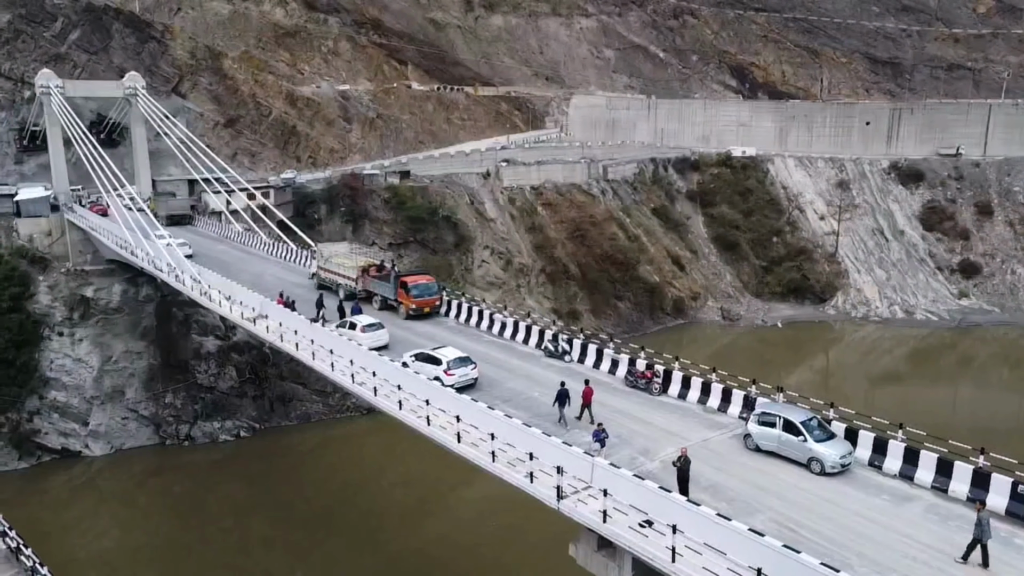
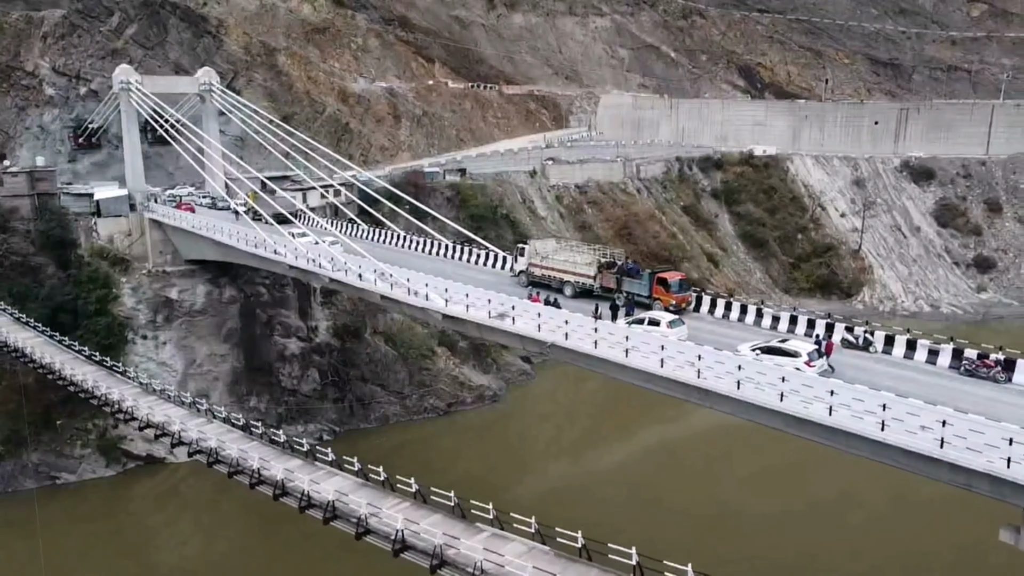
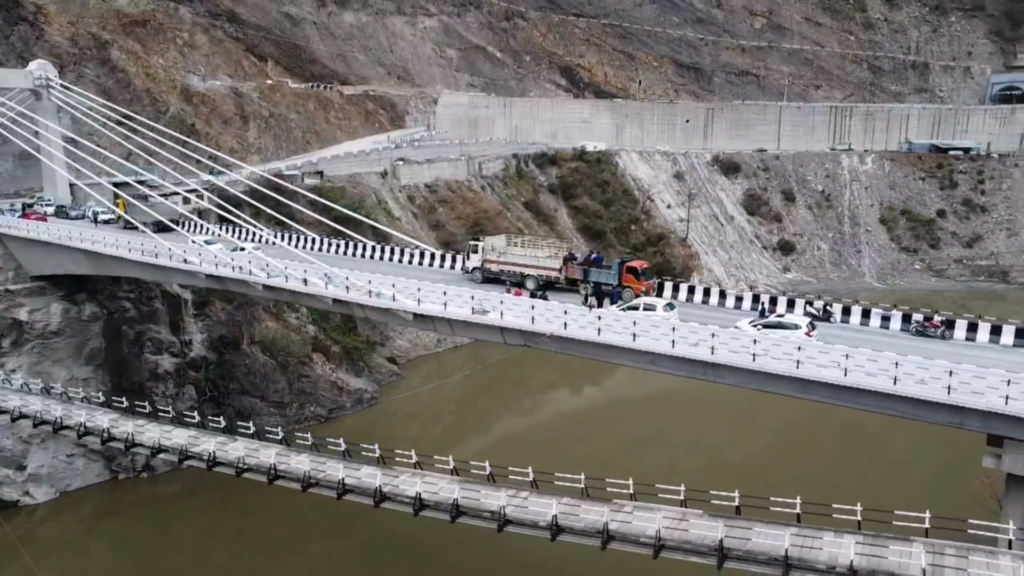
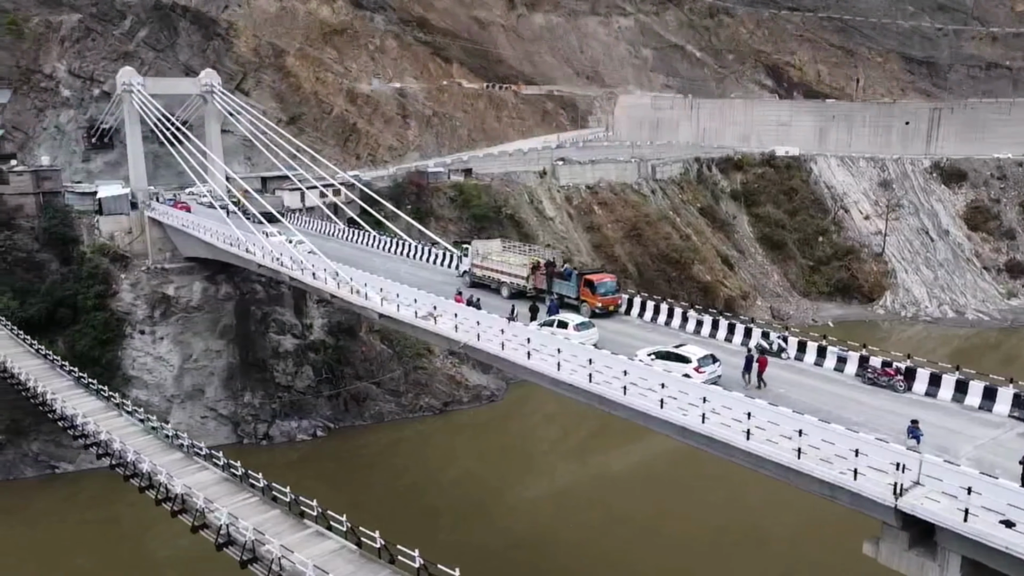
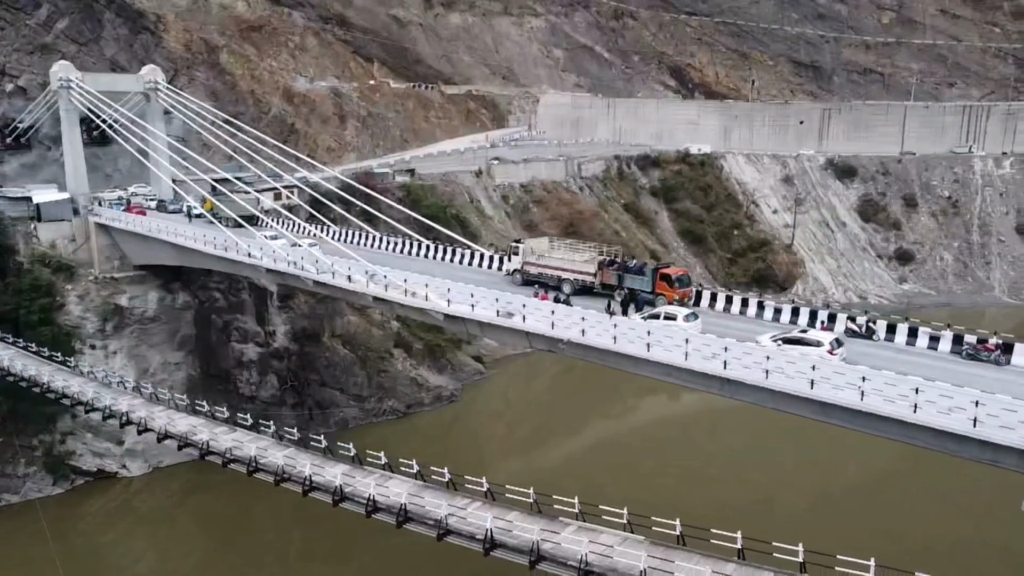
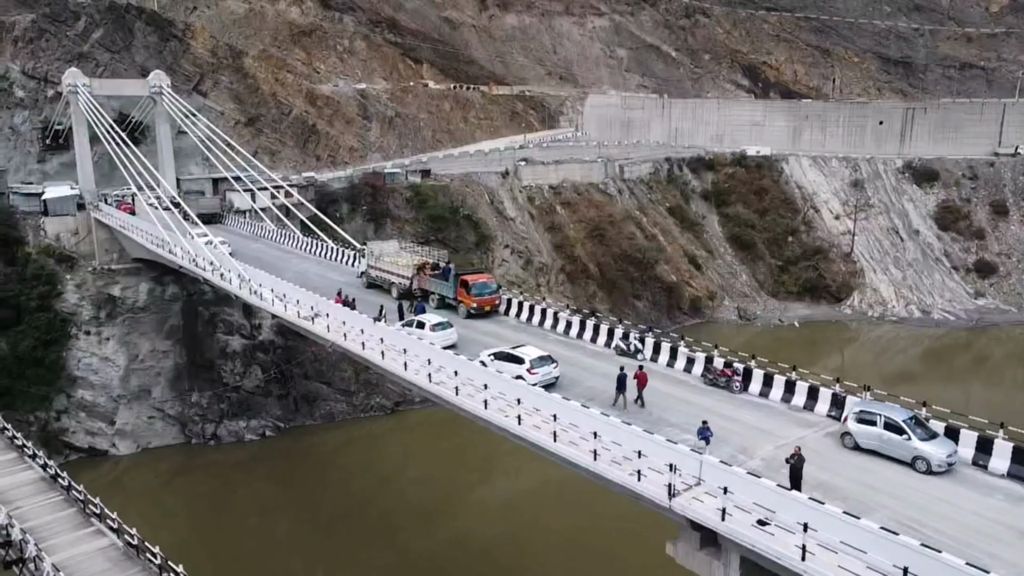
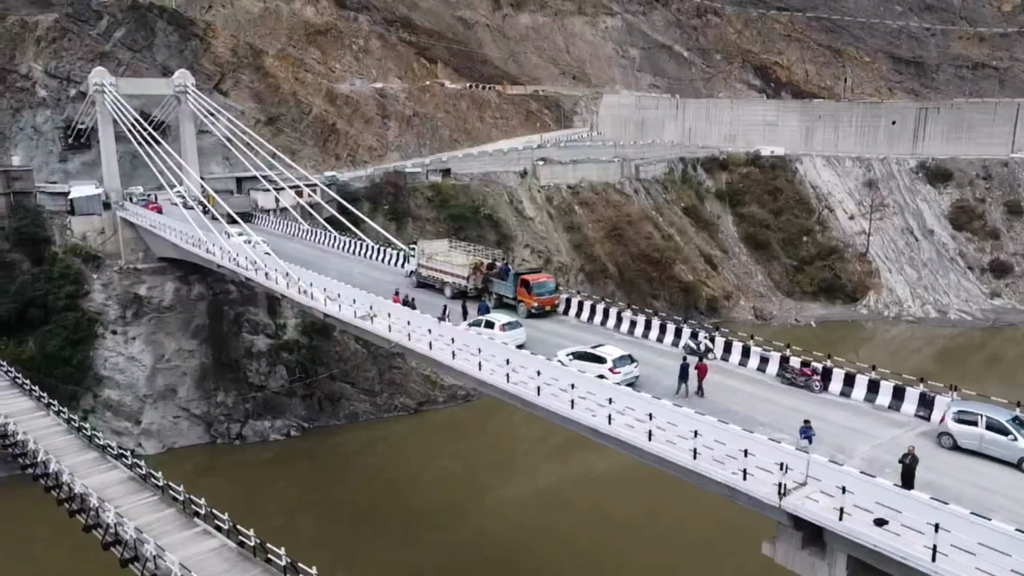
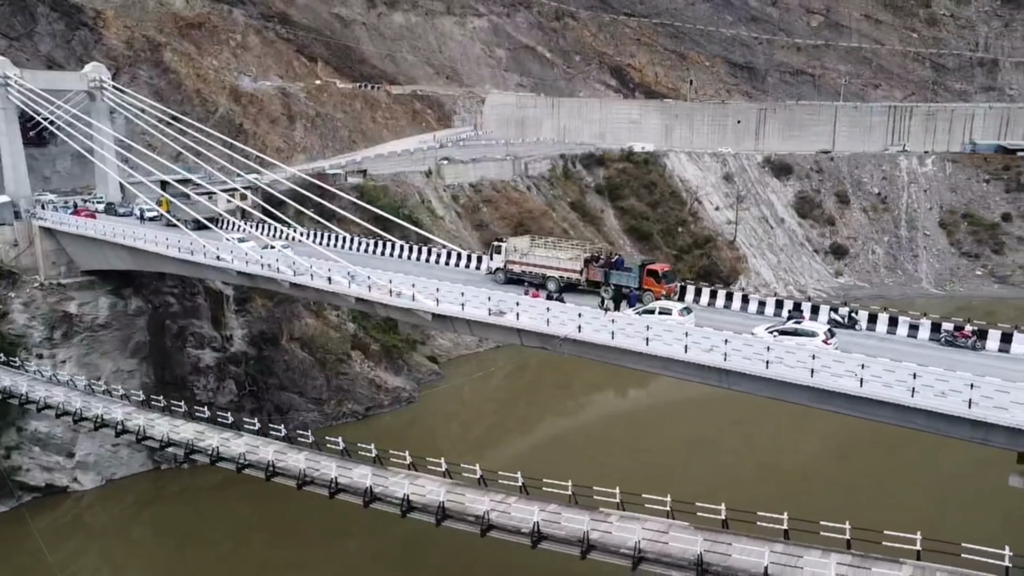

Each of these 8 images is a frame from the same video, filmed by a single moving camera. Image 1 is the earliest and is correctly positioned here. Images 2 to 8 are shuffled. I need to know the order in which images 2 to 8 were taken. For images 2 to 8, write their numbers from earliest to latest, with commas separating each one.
6, 7, 4, 2, 5, 8, 3
